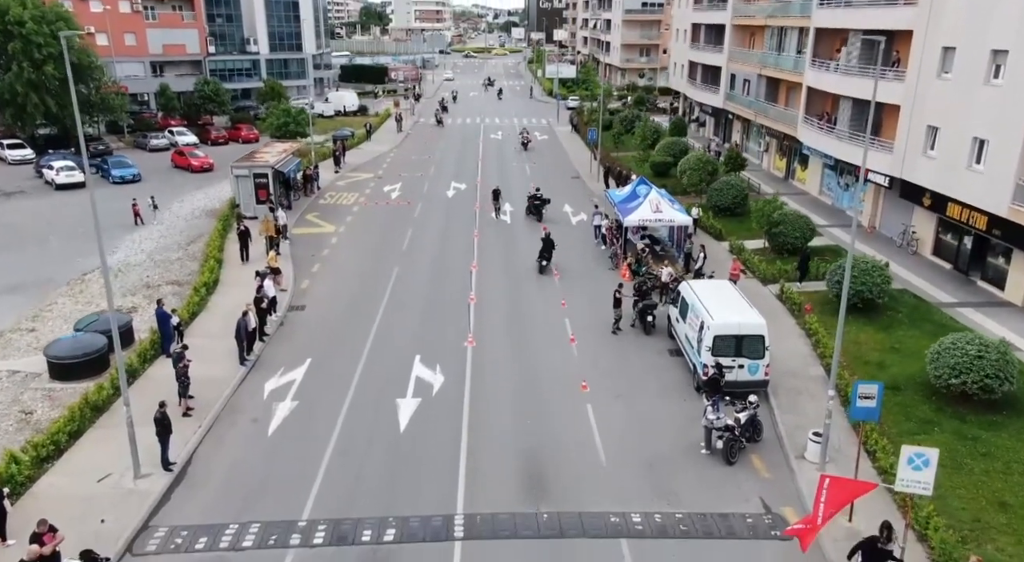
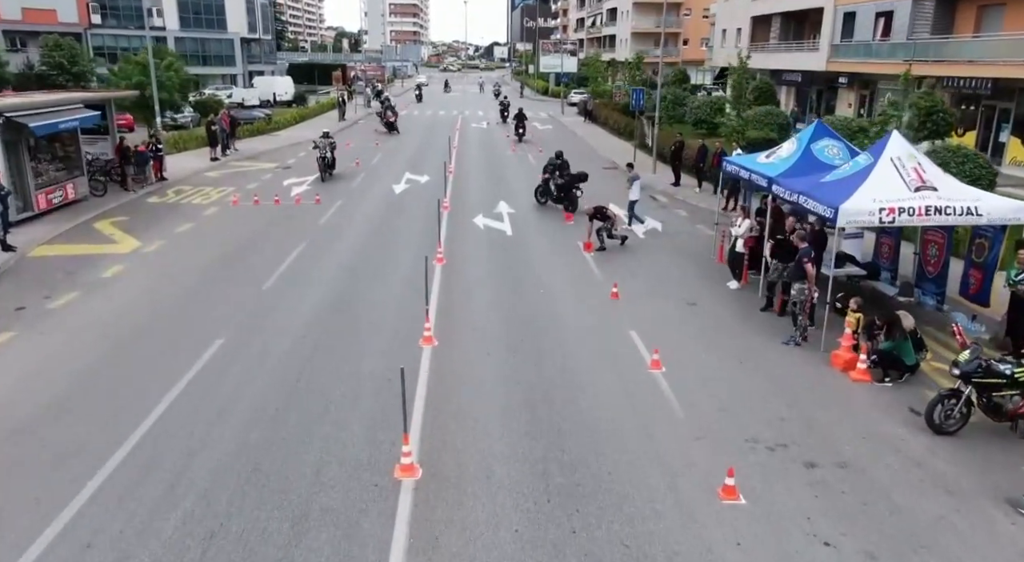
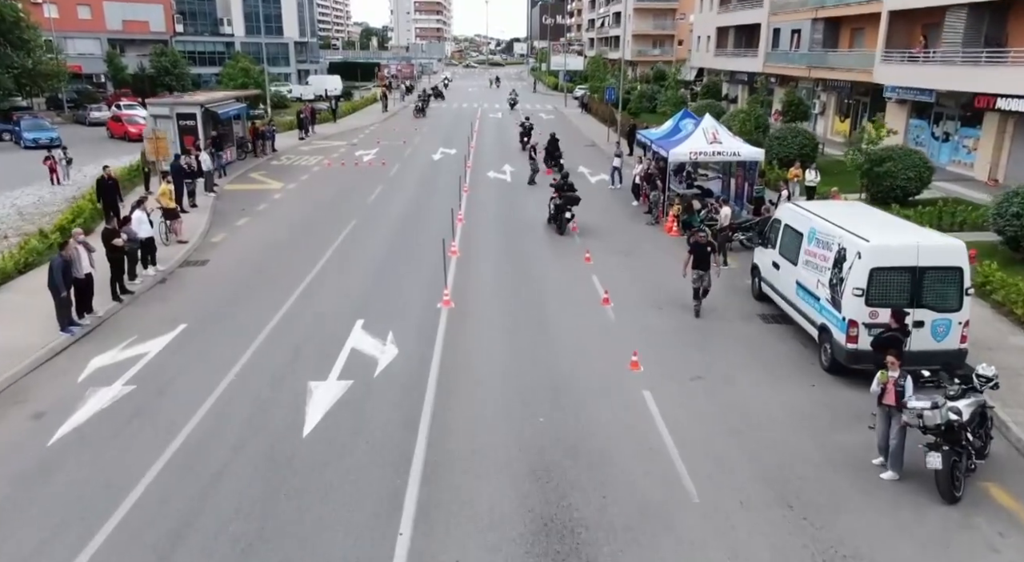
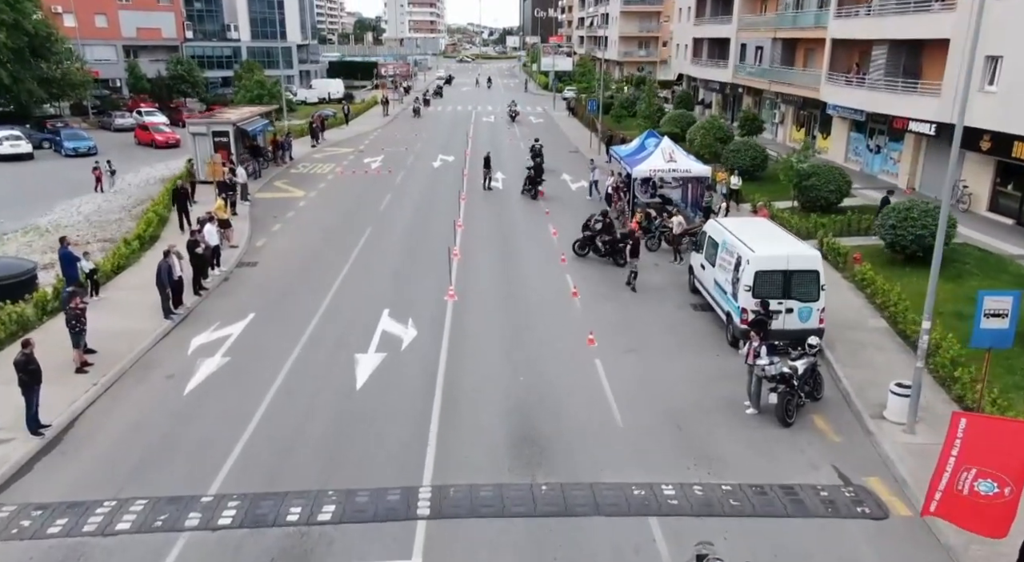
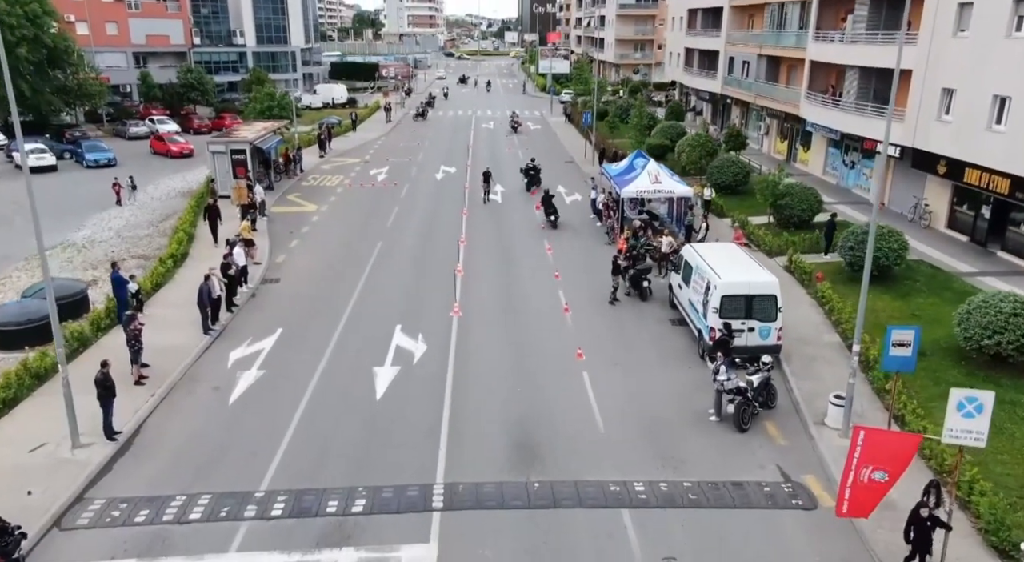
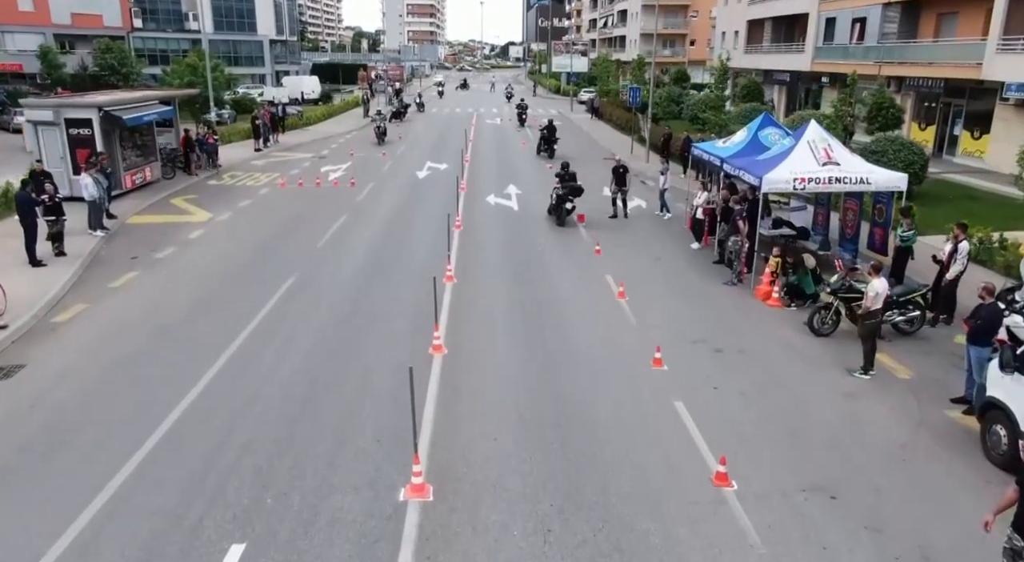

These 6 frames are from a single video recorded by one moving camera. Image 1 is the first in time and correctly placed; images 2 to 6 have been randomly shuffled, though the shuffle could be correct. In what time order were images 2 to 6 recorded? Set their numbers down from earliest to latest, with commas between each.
5, 4, 3, 6, 2
